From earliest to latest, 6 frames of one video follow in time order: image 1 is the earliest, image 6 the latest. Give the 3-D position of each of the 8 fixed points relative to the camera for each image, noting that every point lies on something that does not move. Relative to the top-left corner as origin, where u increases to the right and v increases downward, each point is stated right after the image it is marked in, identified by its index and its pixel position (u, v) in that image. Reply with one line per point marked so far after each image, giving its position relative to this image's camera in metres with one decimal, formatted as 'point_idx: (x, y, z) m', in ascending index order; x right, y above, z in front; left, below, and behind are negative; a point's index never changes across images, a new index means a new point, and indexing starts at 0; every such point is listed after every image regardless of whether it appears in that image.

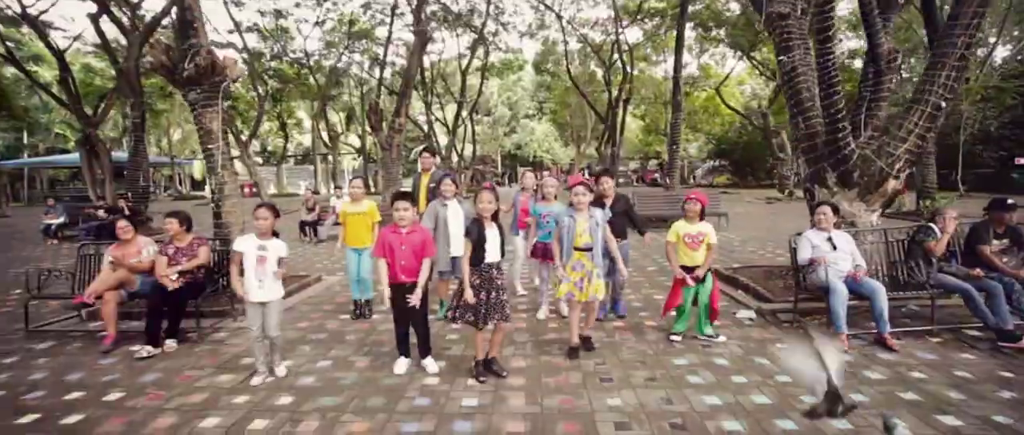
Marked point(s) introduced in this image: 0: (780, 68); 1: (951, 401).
0: (+4.2, +2.3, +7.9) m
1: (+4.0, -1.6, +4.6) m
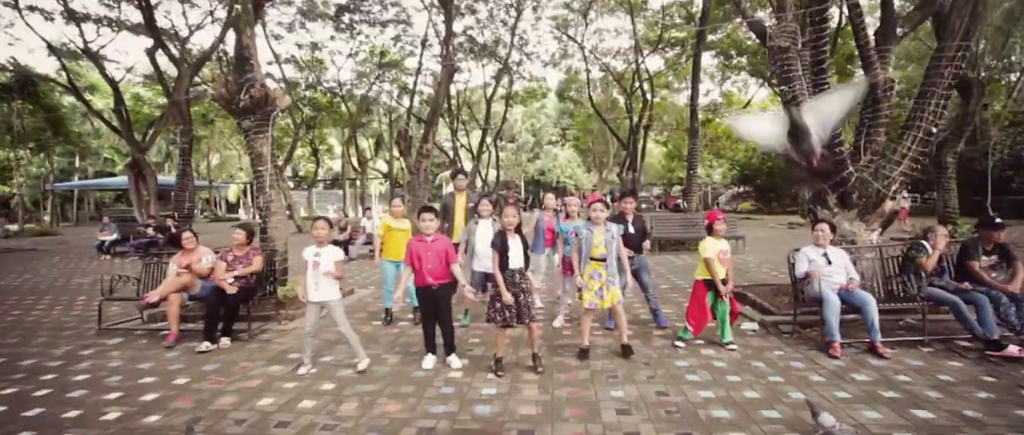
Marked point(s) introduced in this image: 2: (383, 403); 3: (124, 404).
0: (+4.5, +2.0, +8.5) m
1: (+4.1, -1.8, +5.0) m
2: (-1.3, -1.9, +5.1) m
3: (-4.1, -1.9, +5.3) m
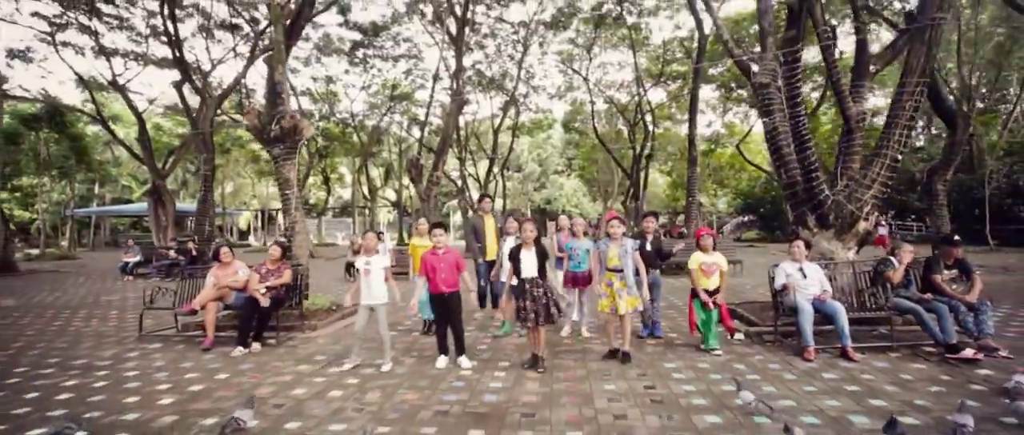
0: (+4.7, +1.7, +9.3) m
1: (+4.2, -1.9, +5.6) m
2: (-1.3, -2.0, +5.8) m
3: (-4.0, -2.1, +6.0) m
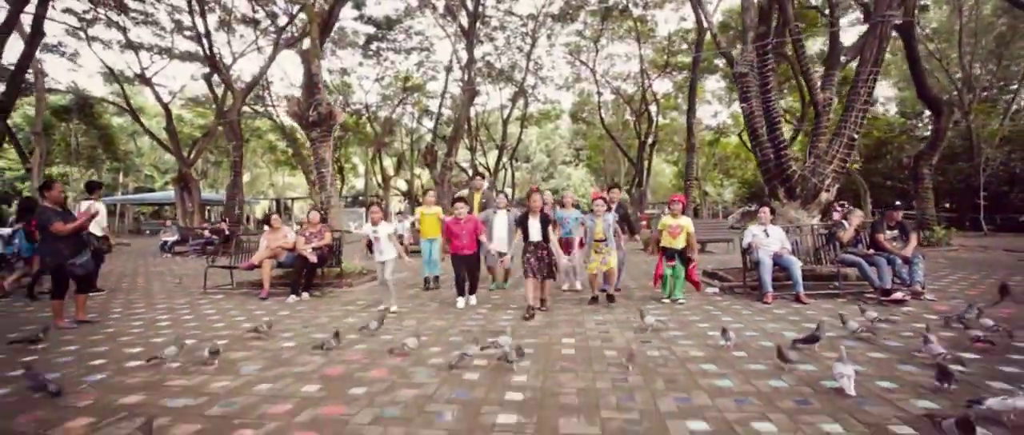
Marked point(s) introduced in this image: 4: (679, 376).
0: (+4.8, +2.2, +10.6) m
1: (+4.3, -1.4, +6.9) m
2: (-1.2, -1.5, +7.3) m
3: (-3.9, -1.6, +7.5) m
4: (+1.5, -1.5, +4.6) m
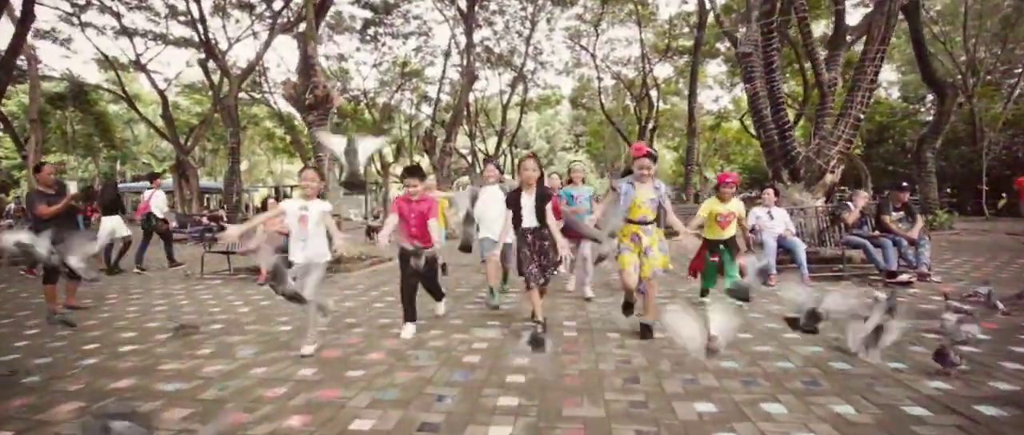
0: (+4.8, +2.6, +10.4) m
1: (+4.3, -1.2, +6.8) m
2: (-1.1, -1.3, +7.2) m
3: (-3.9, -1.3, +7.4) m
4: (+1.5, -1.3, +4.5) m
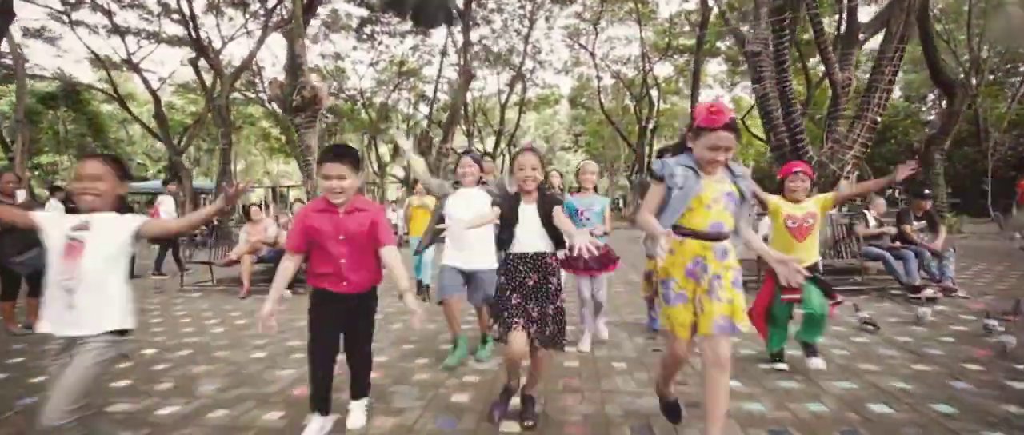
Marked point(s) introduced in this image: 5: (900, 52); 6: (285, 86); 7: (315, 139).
0: (+4.8, +2.4, +9.9) m
1: (+4.2, -1.3, +6.3) m
2: (-1.2, -1.4, +6.6) m
3: (-3.9, -1.5, +6.9) m
4: (+1.5, -1.4, +4.0) m
5: (+6.8, +2.9, +8.8) m
6: (-5.1, +3.0, +11.3) m
7: (-4.5, +1.8, +11.4) m
